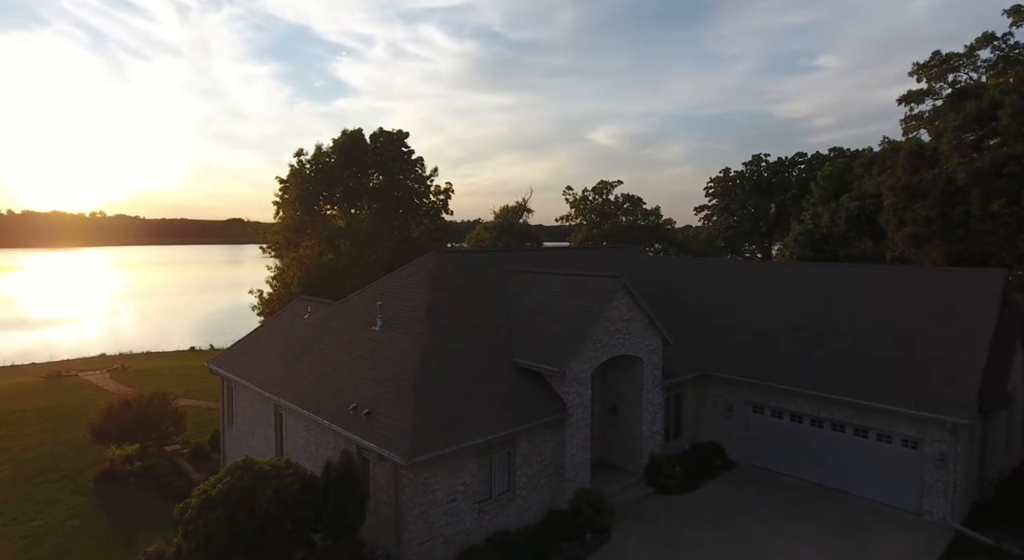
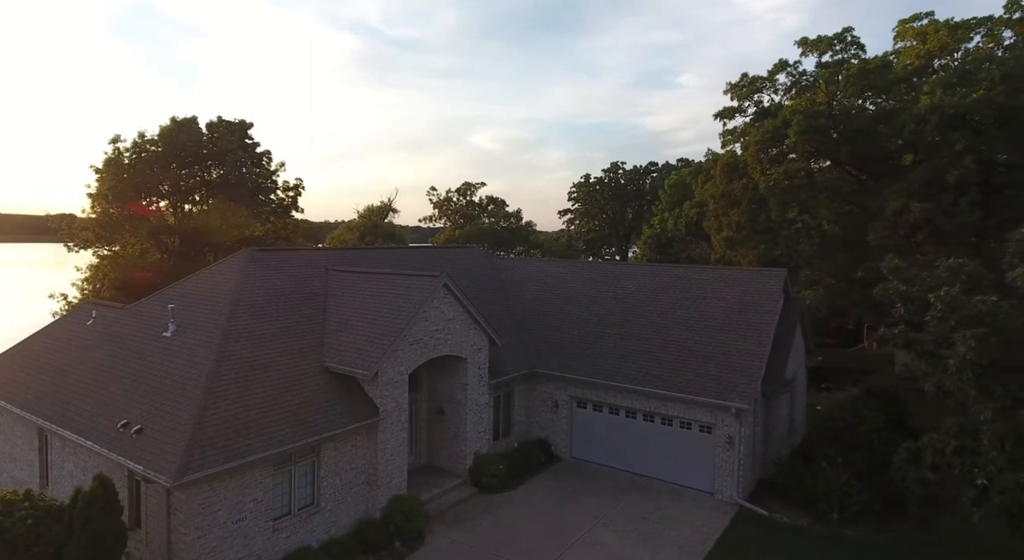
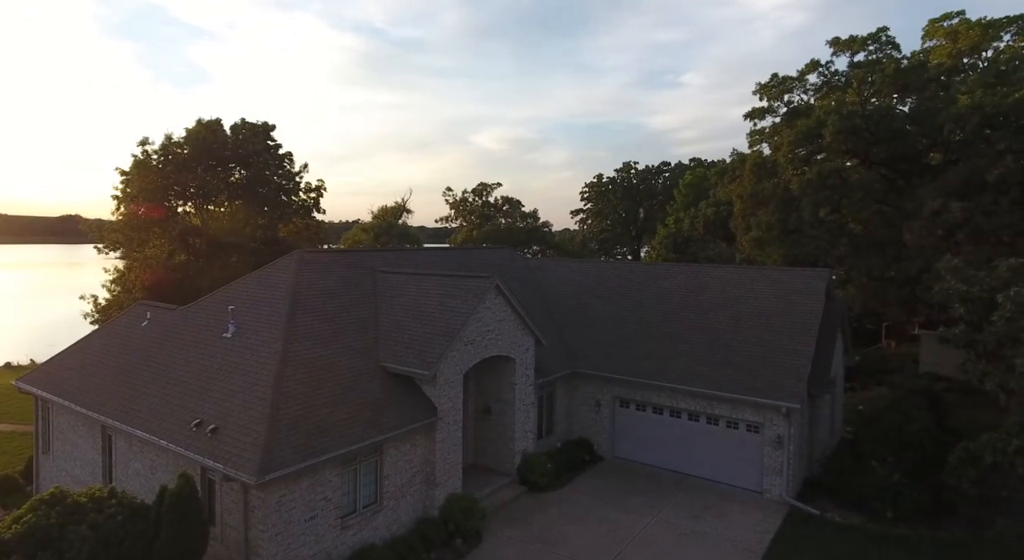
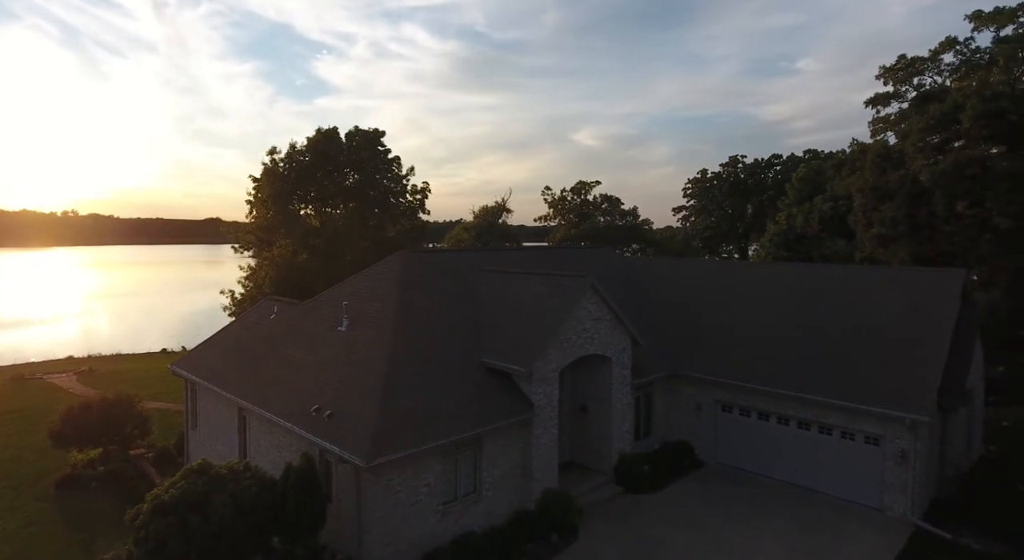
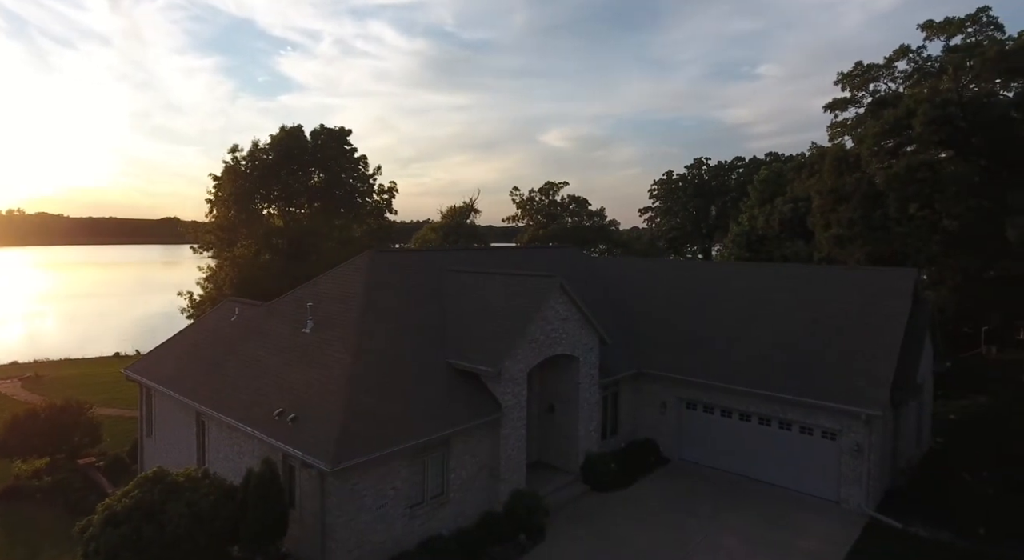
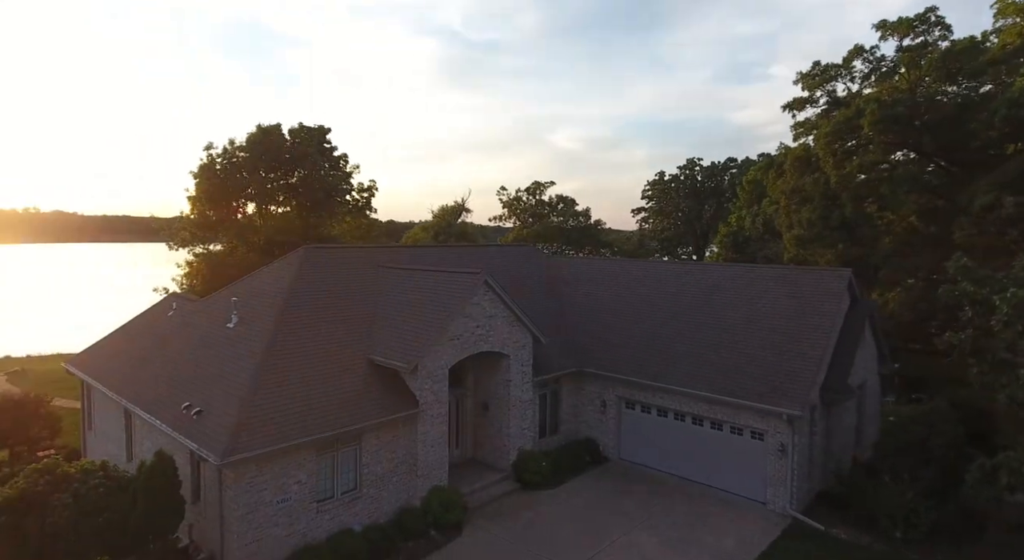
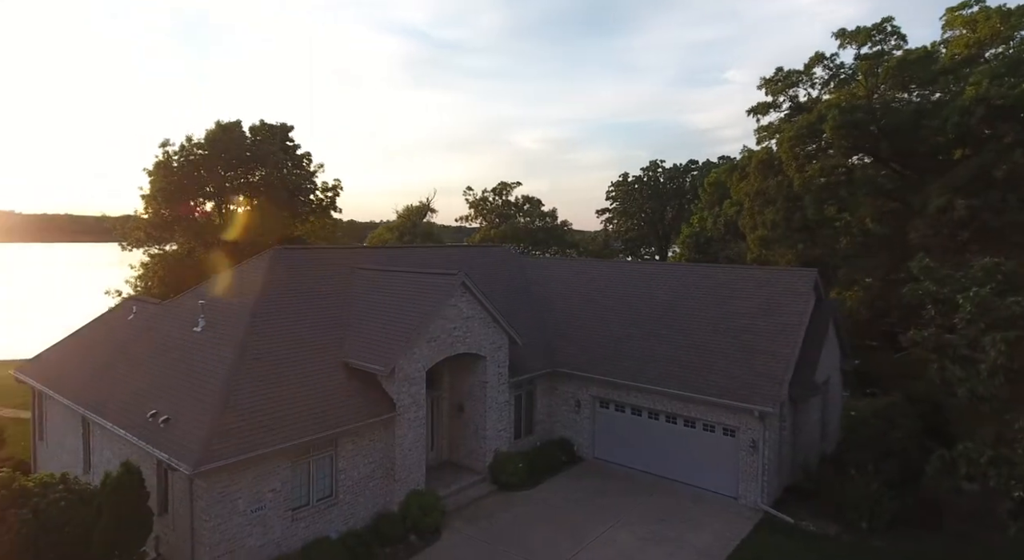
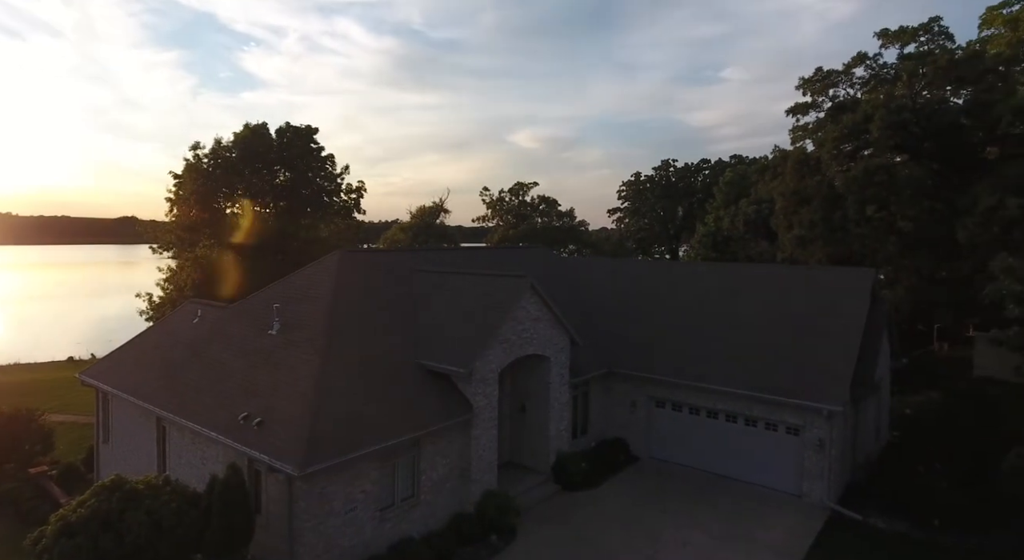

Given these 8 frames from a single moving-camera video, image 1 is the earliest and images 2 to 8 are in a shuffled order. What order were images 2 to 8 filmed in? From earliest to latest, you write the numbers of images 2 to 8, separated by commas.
4, 5, 8, 3, 2, 7, 6
